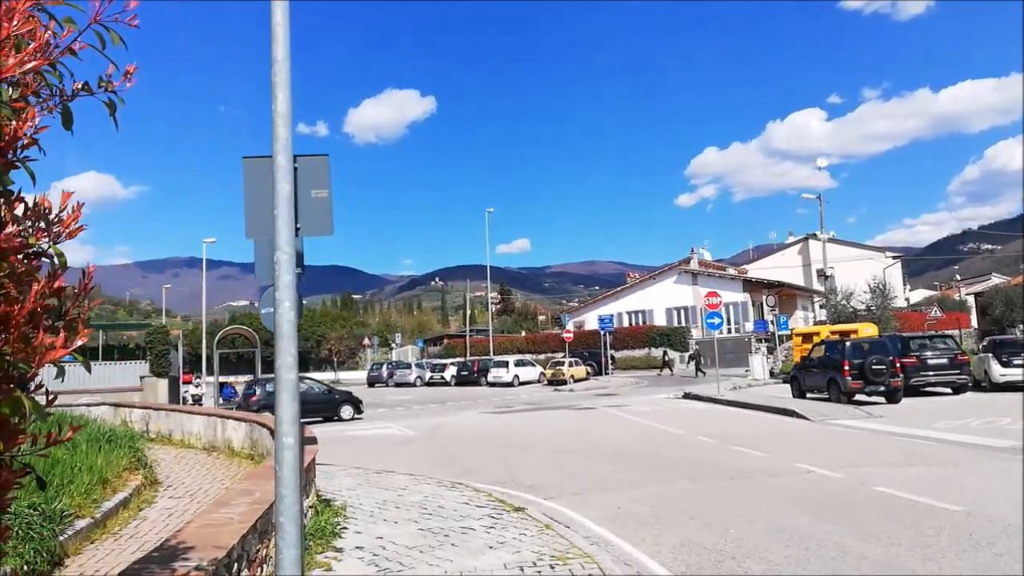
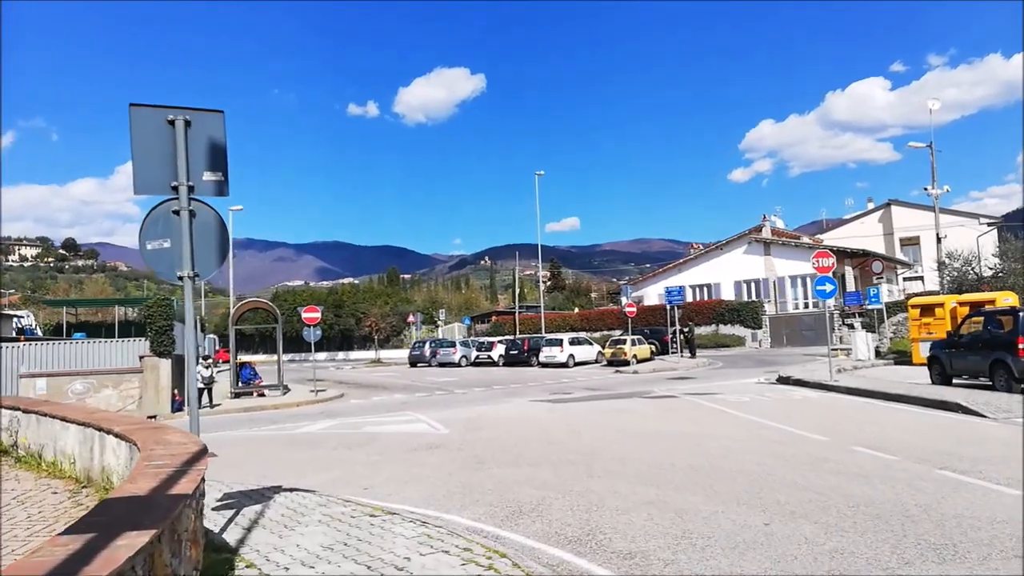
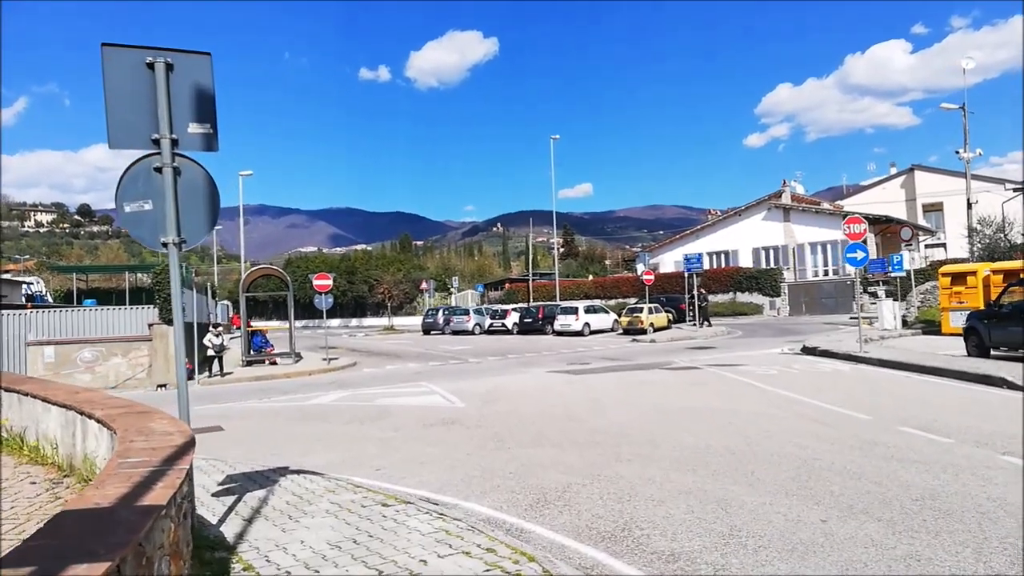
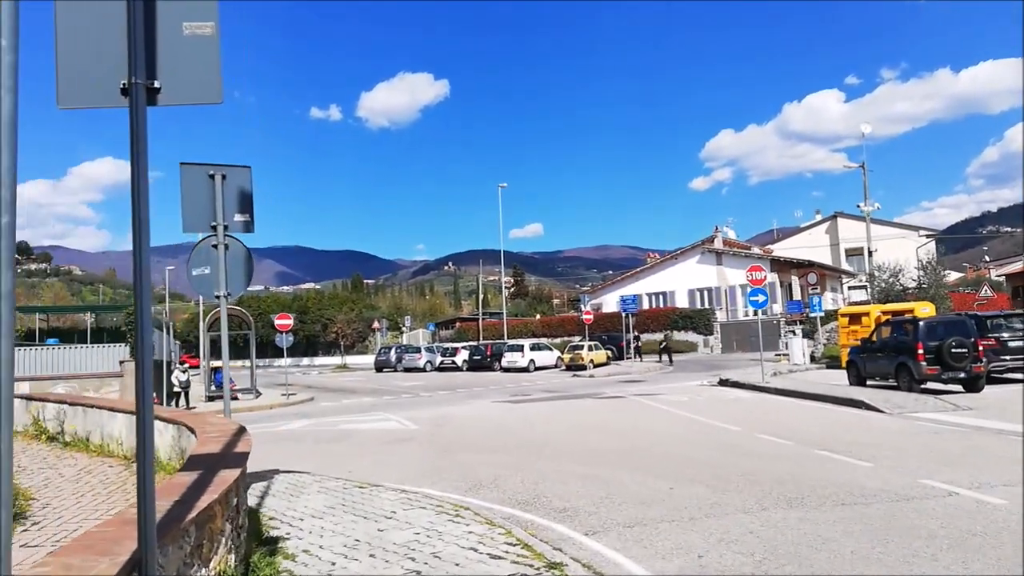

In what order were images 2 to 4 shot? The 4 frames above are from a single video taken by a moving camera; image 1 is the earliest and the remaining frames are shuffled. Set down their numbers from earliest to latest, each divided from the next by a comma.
4, 2, 3
